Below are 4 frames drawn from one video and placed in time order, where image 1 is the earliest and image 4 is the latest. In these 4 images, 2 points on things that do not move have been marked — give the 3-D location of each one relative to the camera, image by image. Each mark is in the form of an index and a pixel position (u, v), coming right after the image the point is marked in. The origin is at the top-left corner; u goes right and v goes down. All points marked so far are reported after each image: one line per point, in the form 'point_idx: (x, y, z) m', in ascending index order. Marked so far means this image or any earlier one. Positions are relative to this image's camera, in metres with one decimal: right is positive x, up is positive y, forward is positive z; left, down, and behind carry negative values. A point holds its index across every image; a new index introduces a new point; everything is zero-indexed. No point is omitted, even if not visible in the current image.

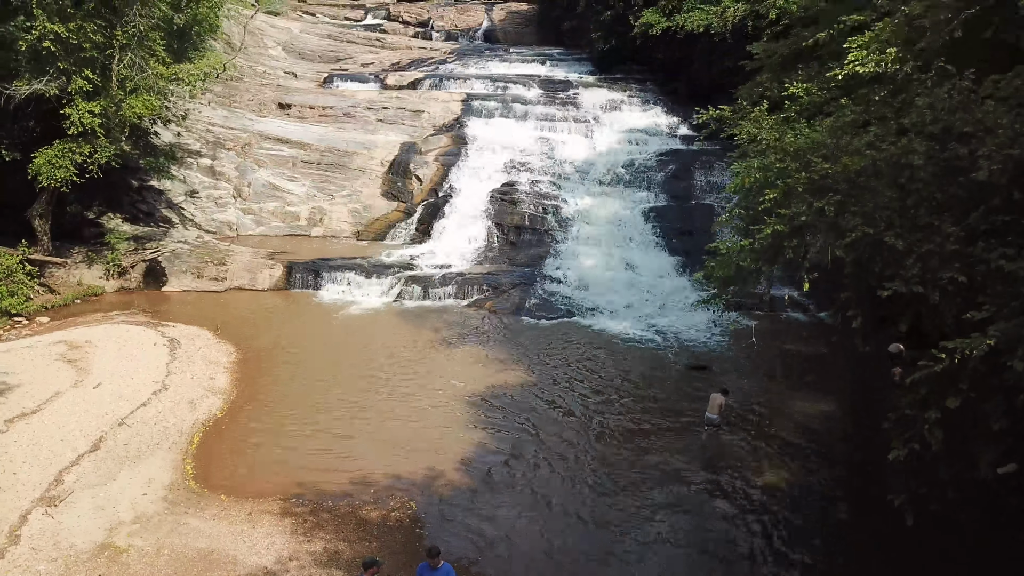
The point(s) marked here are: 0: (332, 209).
0: (-5.6, +2.4, +19.8) m
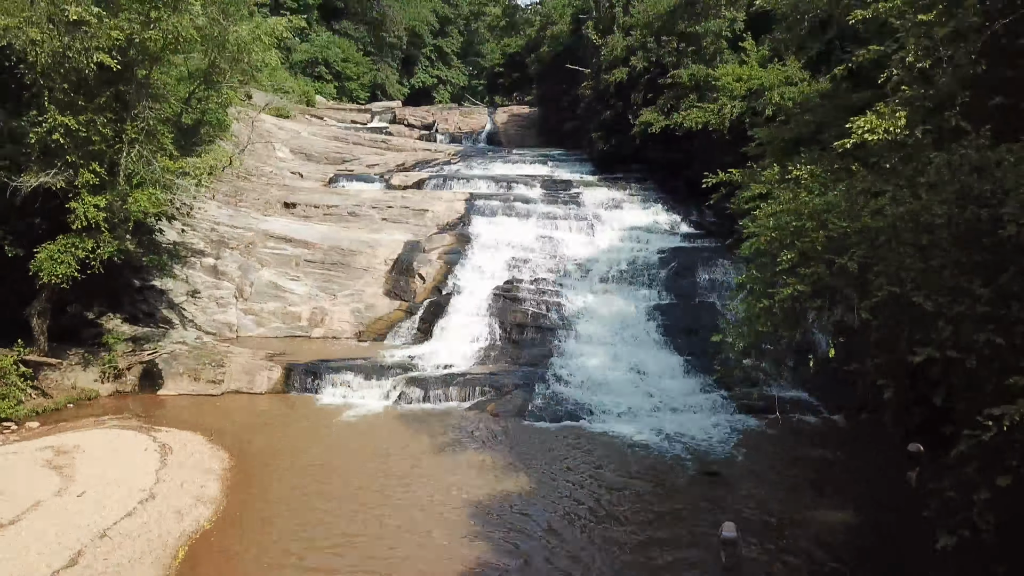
0: (-5.5, -0.7, +19.9) m
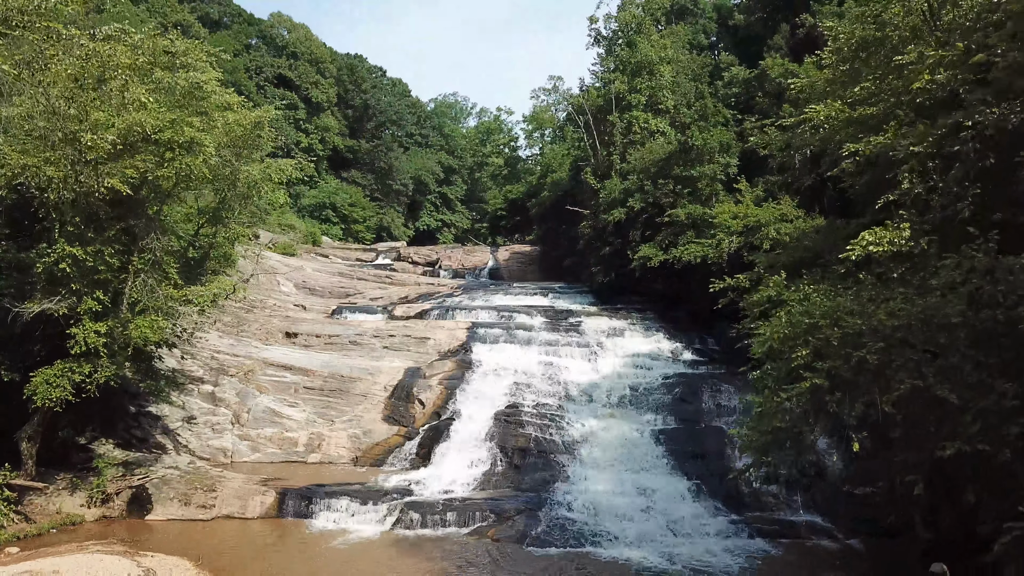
0: (-5.5, -4.4, +19.6) m
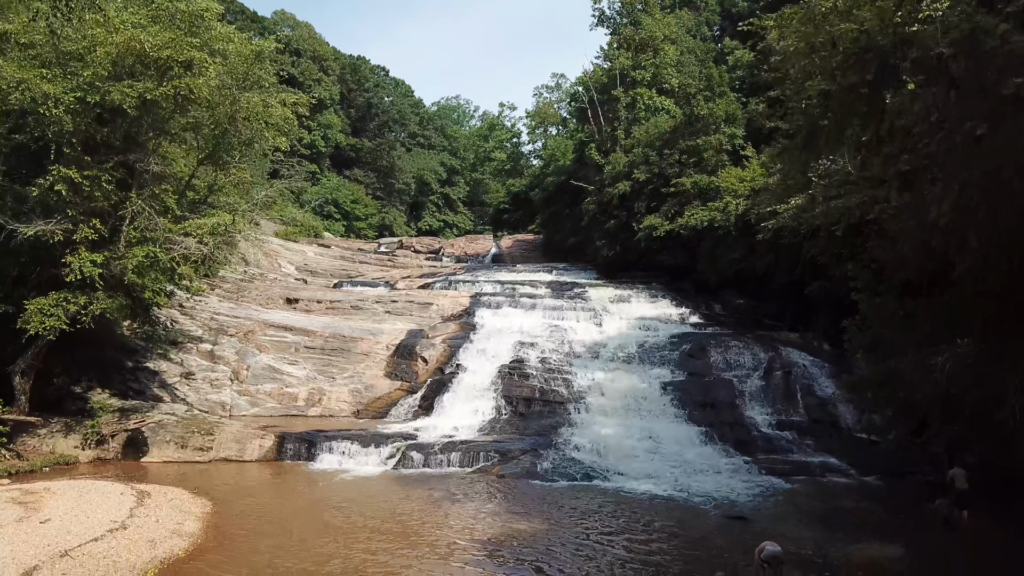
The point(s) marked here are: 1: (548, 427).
0: (-5.3, -3.0, +19.2) m
1: (+0.9, -3.6, +16.2) m
